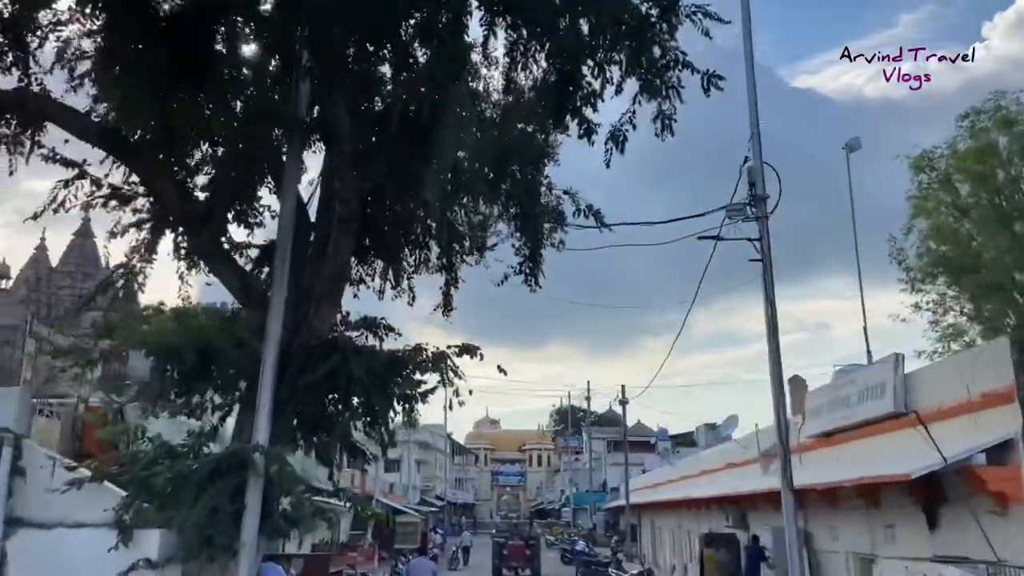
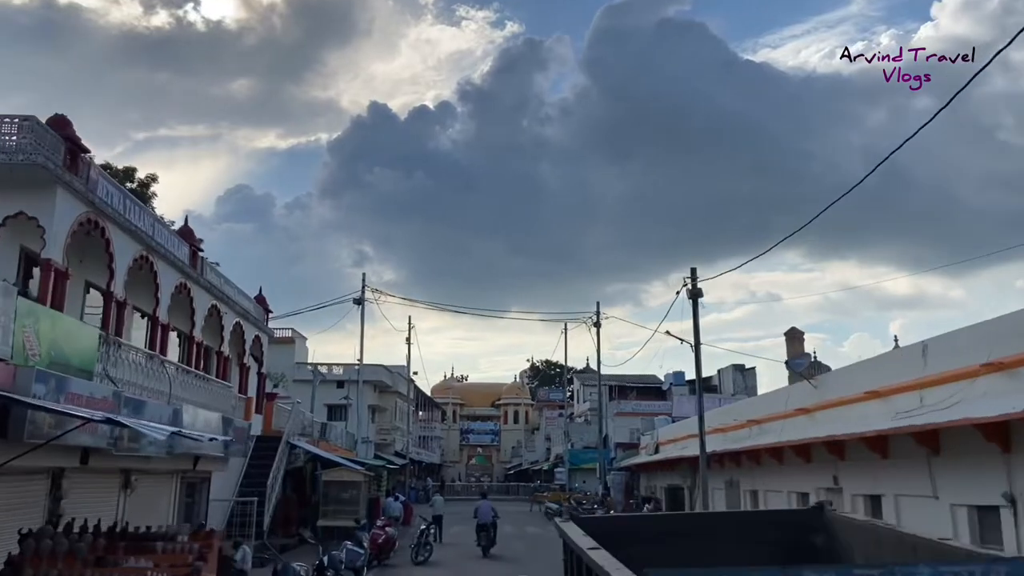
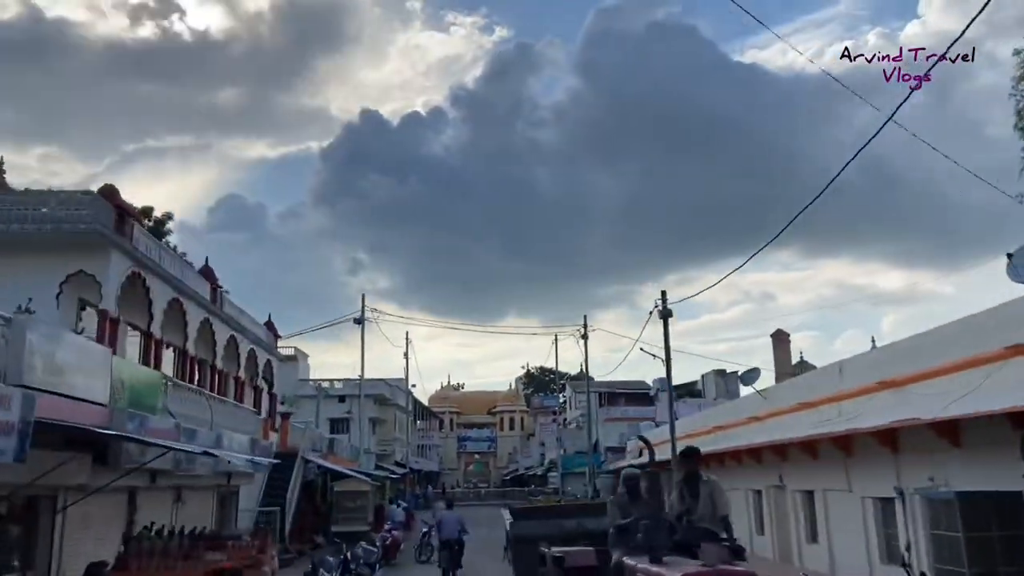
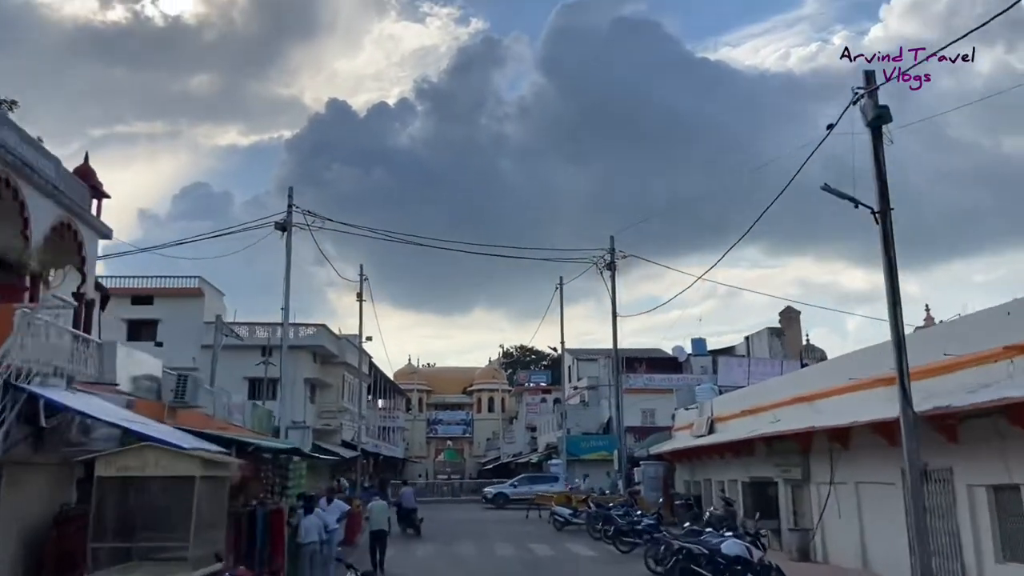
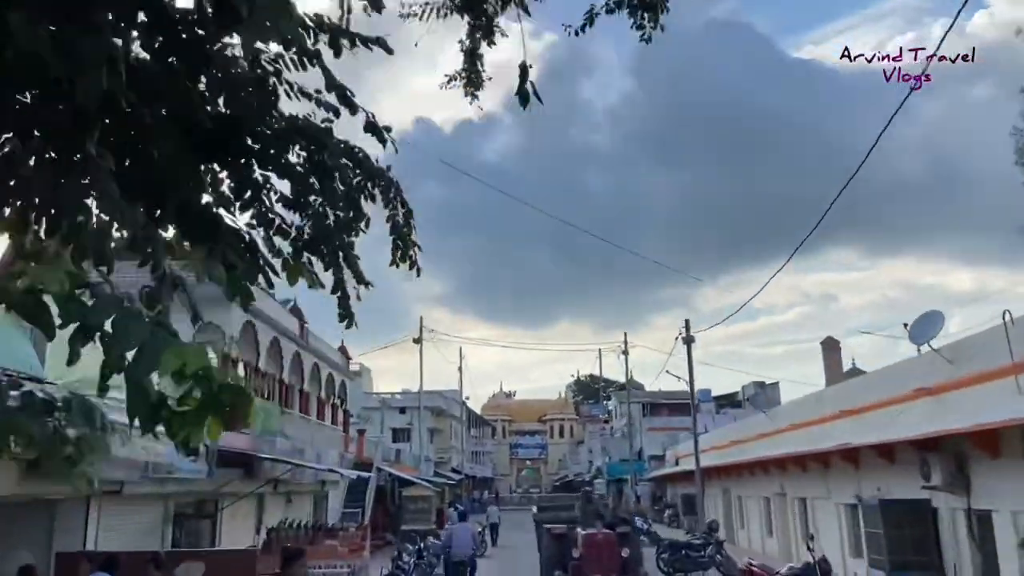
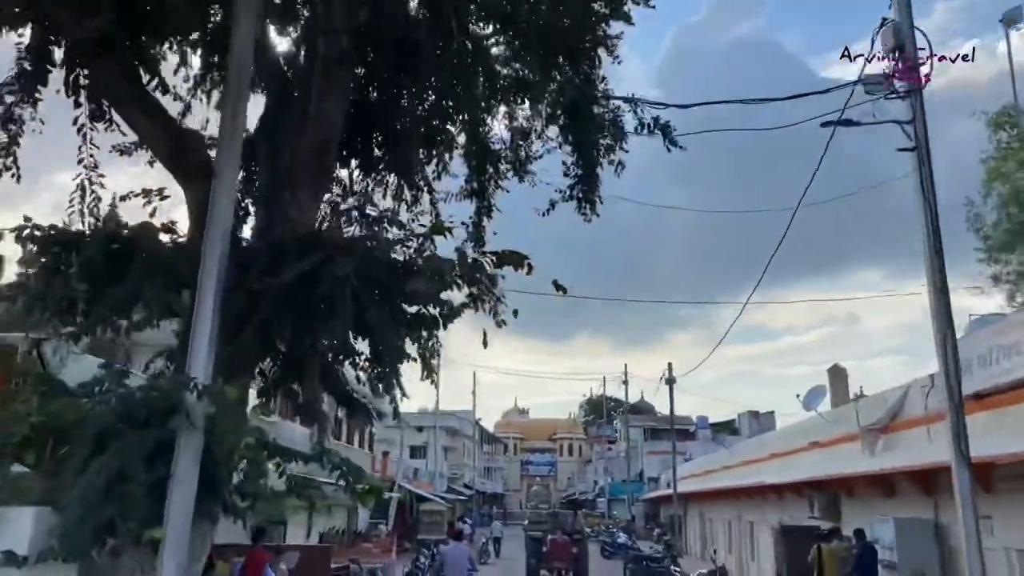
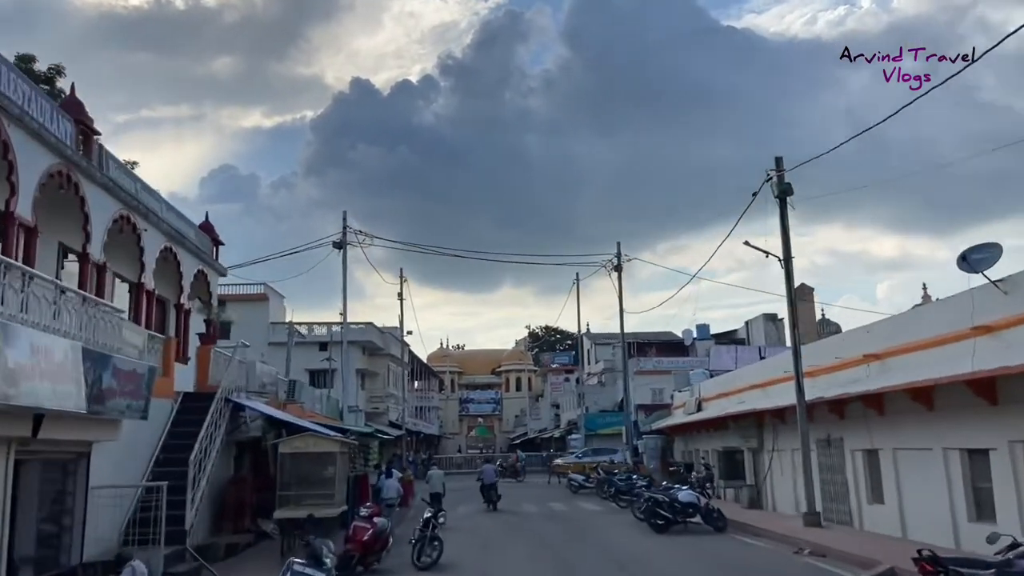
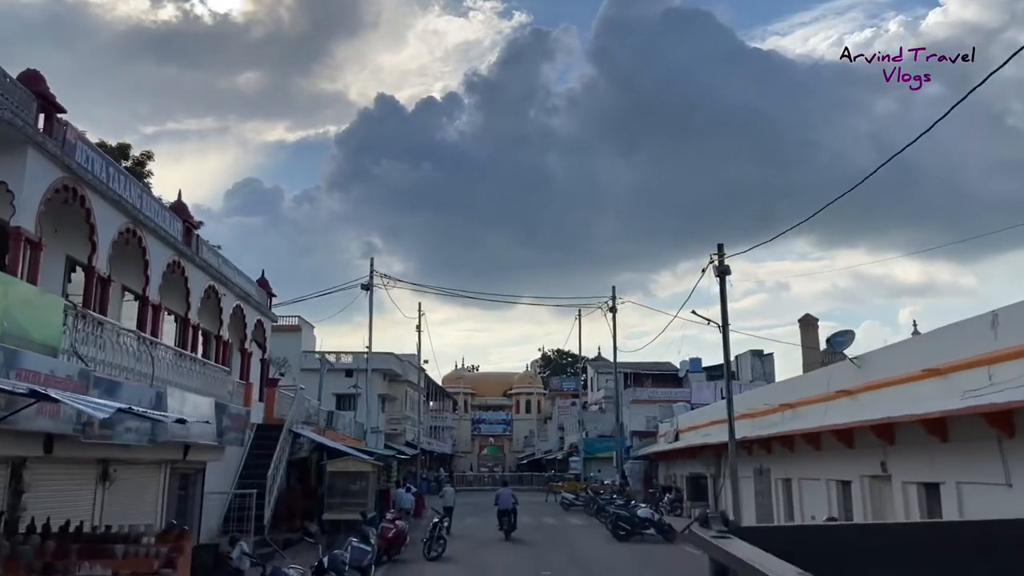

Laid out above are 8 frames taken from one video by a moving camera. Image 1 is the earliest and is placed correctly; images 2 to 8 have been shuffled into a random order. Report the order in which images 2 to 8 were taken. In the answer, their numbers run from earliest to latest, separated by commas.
6, 5, 3, 2, 8, 7, 4
